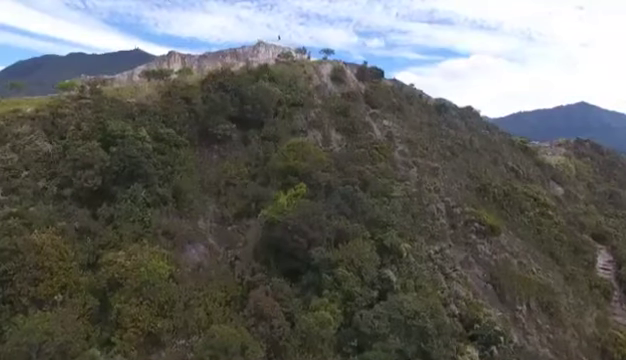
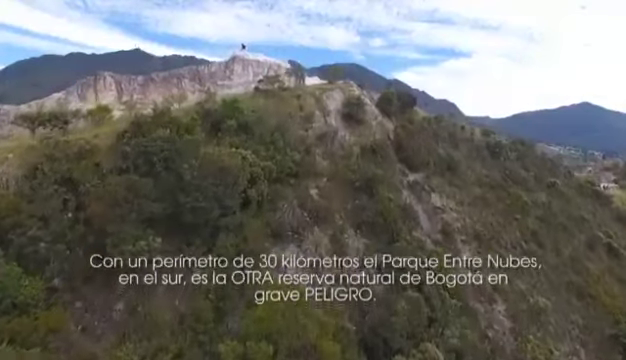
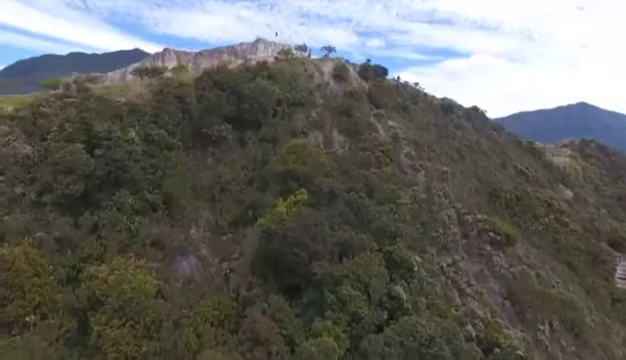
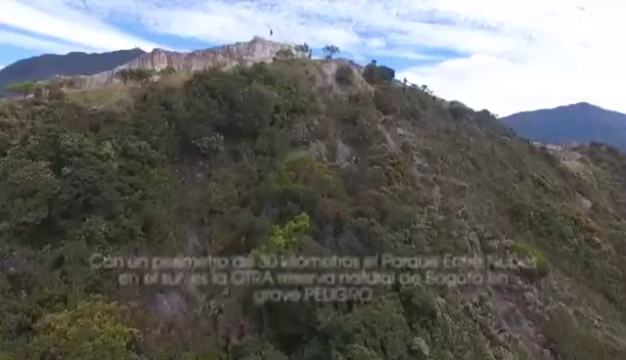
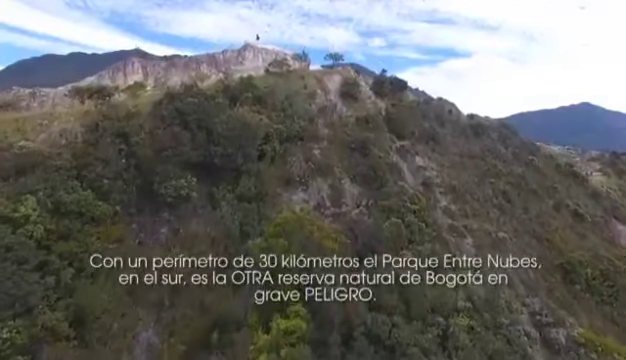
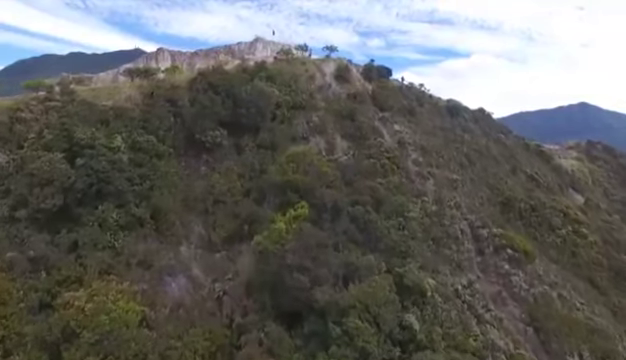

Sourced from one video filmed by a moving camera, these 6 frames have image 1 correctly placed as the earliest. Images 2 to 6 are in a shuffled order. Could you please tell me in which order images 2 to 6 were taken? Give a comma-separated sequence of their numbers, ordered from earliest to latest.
3, 6, 4, 5, 2
